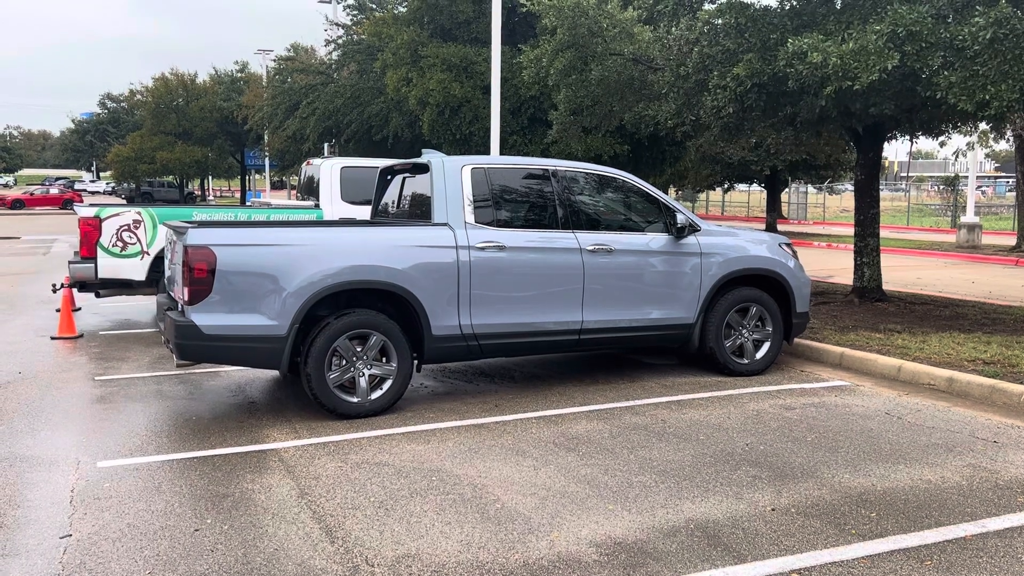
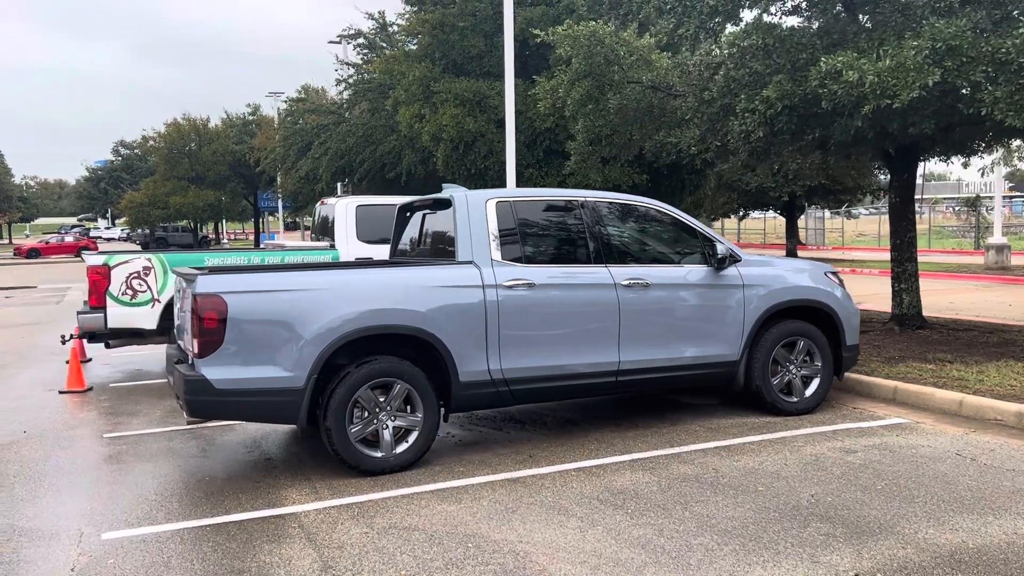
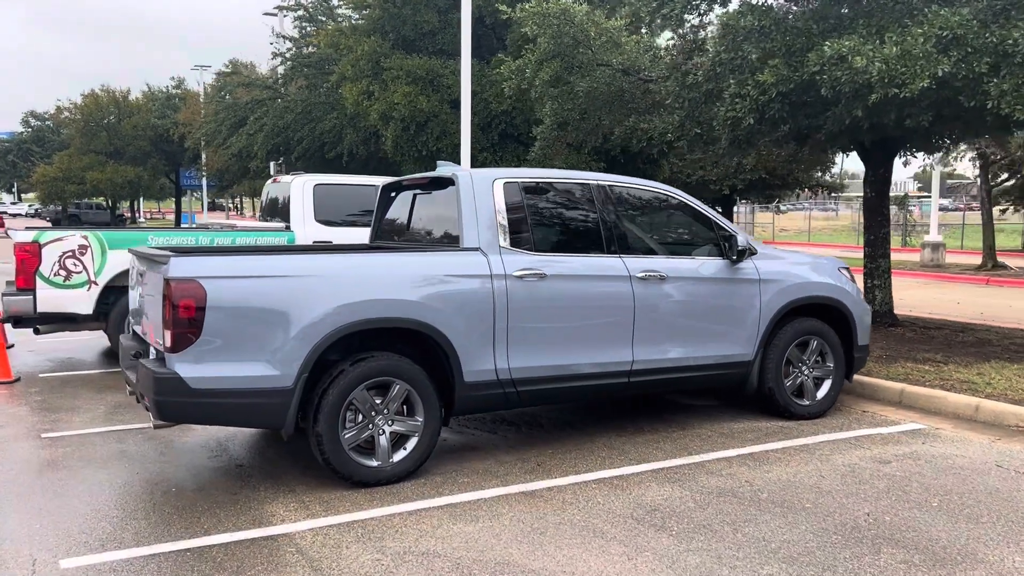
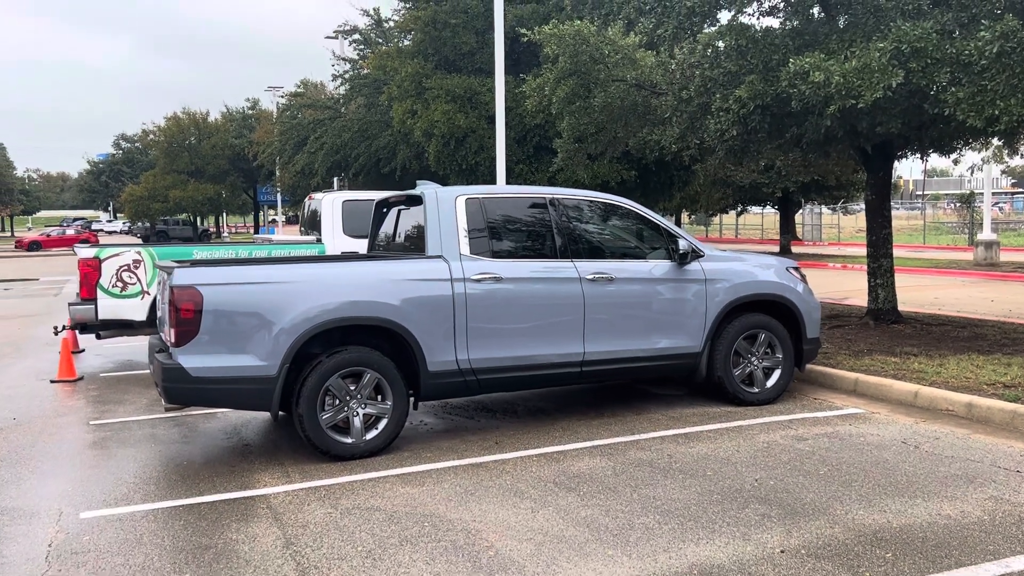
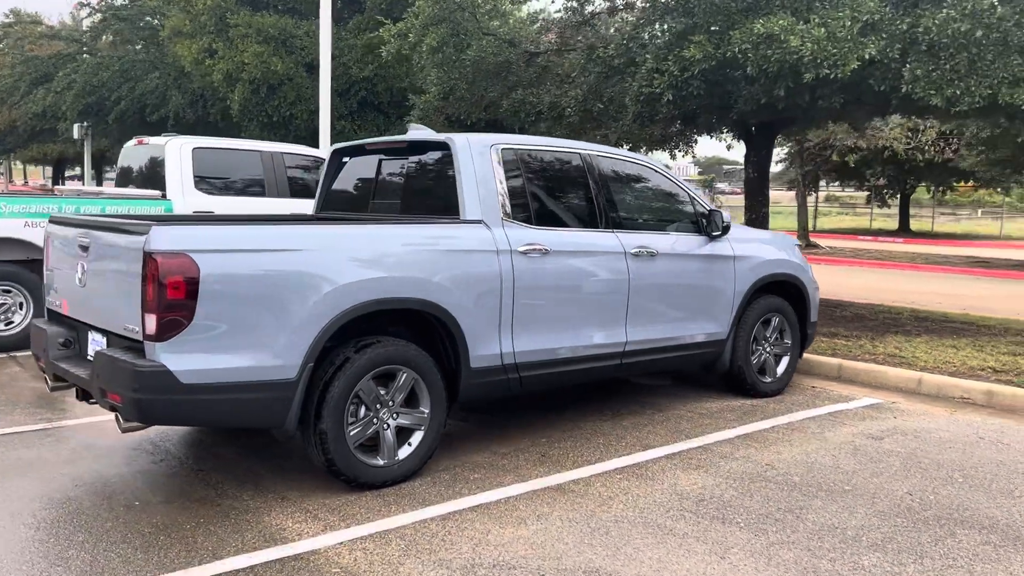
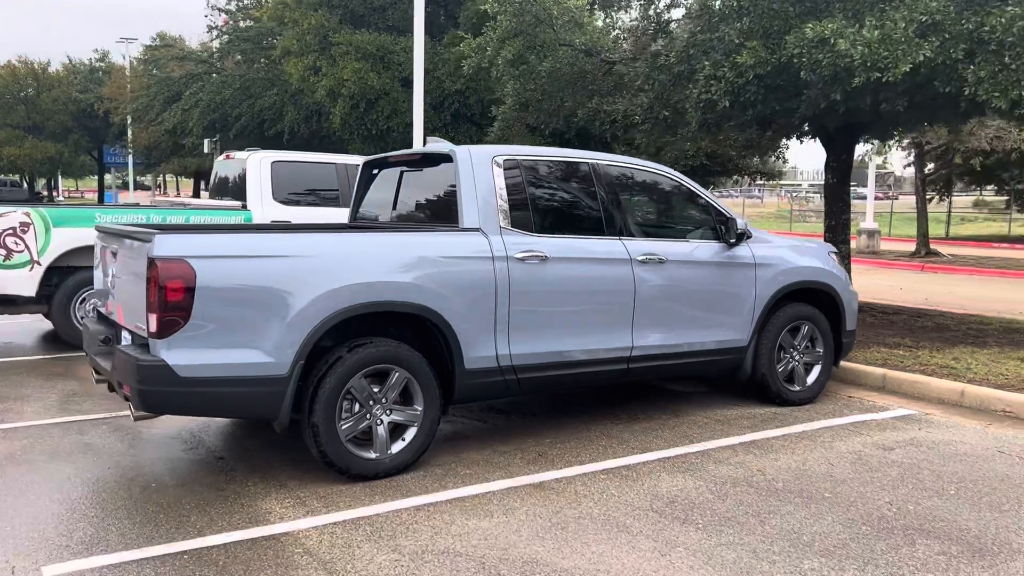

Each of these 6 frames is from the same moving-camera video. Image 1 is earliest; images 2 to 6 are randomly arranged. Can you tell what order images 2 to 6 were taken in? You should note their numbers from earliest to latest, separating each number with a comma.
4, 2, 3, 6, 5
